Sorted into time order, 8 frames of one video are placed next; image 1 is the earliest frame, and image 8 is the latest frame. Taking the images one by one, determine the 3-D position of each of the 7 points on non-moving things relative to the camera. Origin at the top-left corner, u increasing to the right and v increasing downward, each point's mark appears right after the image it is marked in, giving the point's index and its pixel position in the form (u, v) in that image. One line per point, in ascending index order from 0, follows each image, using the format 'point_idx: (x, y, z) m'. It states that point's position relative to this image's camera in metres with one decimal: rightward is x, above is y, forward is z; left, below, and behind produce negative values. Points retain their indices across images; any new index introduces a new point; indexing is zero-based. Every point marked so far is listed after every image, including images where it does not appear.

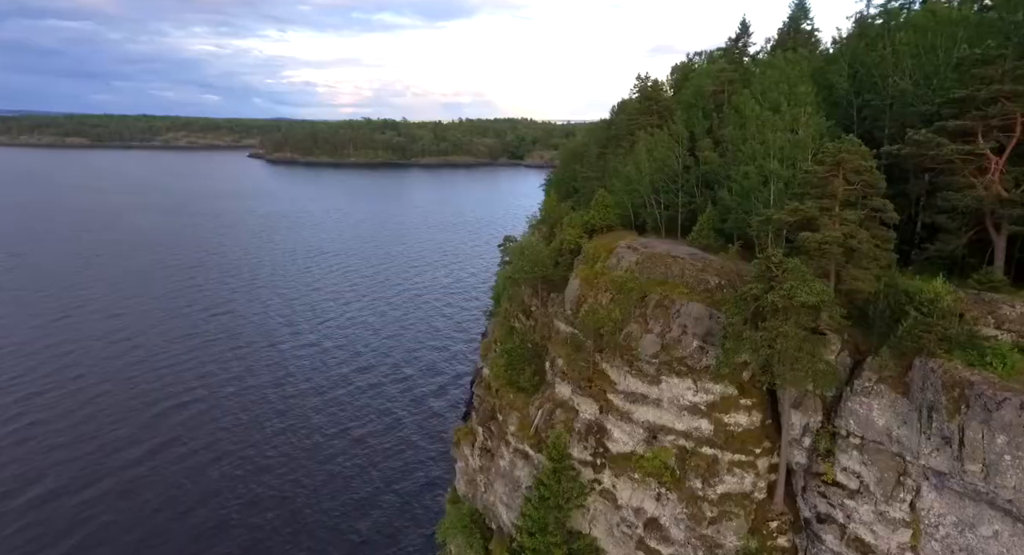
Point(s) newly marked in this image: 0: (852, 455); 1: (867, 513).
0: (+11.3, -5.9, +19.4) m
1: (+11.5, -7.7, +18.9) m
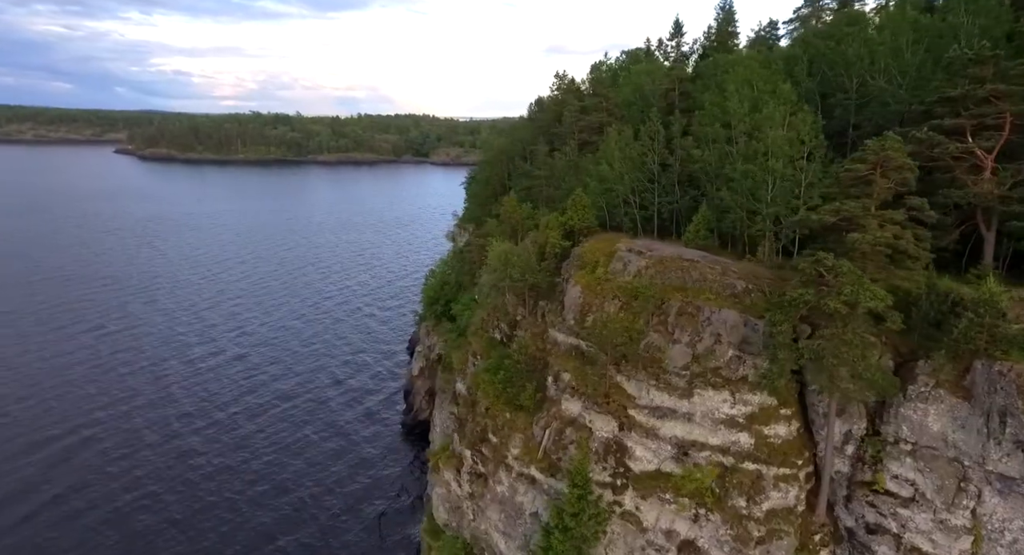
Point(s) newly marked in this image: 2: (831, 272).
0: (+12.7, -6.0, +18.9) m
1: (+13.1, -7.7, +18.5) m
2: (+10.1, +0.2, +18.5) m
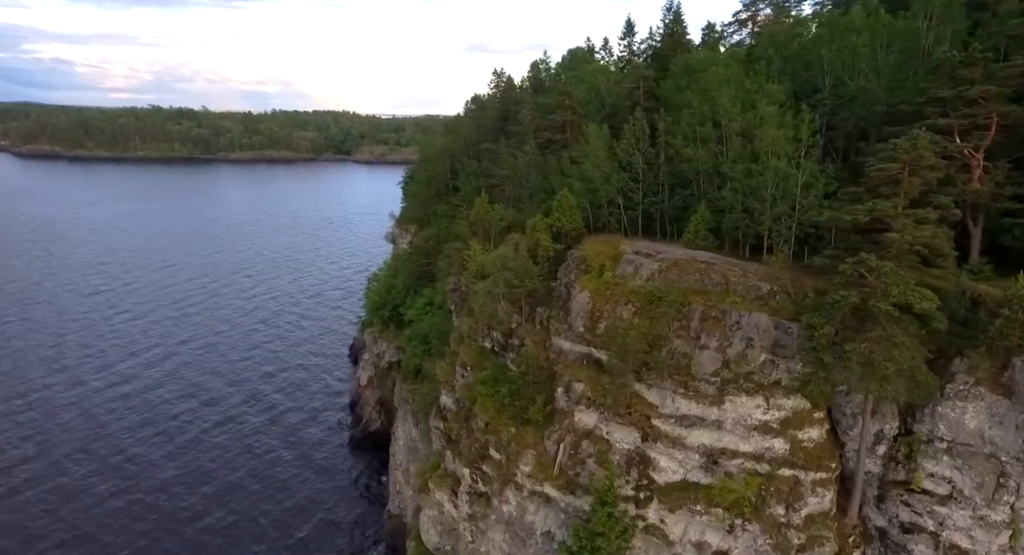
0: (+14.0, -6.0, +19.0) m
1: (+14.4, -7.7, +18.6) m
2: (+11.3, +0.1, +18.2) m
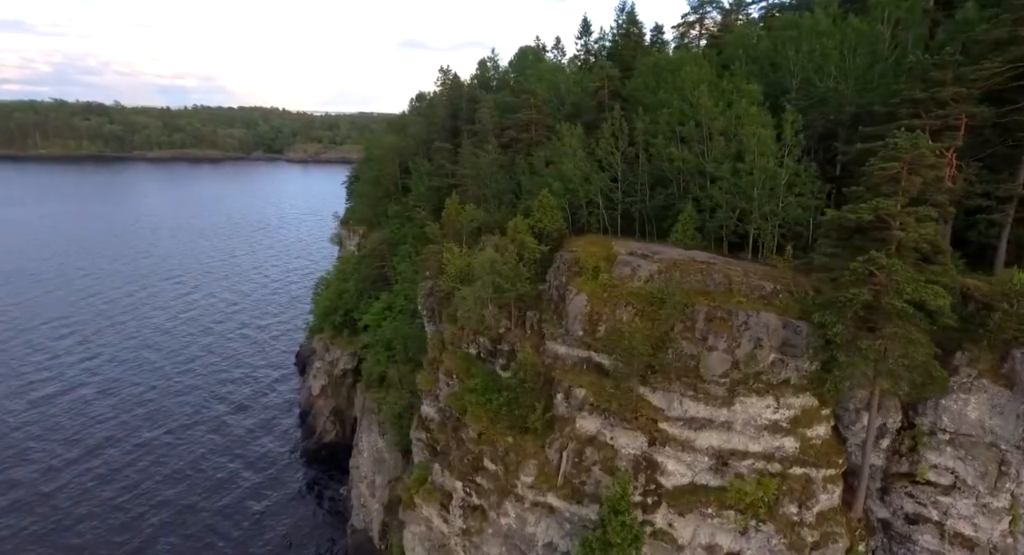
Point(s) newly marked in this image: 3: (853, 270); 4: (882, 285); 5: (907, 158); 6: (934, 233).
0: (+14.5, -5.8, +19.5) m
1: (+15.0, -7.5, +19.2) m
2: (+11.8, +0.2, +18.5) m
3: (+11.2, +0.2, +19.0) m
4: (+11.7, -0.2, +18.5) m
5: (+13.2, +4.0, +19.6) m
6: (+13.8, +1.5, +19.0) m
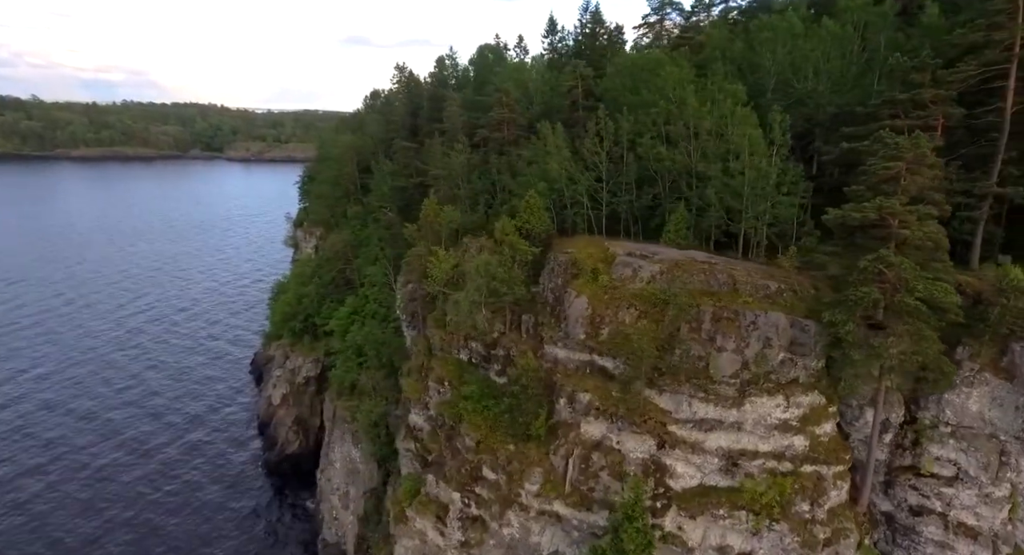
0: (+15.0, -5.7, +20.0) m
1: (+15.5, -7.4, +19.7) m
2: (+12.2, +0.3, +18.7) m
3: (+11.6, +0.3, +19.2) m
4: (+12.2, -0.2, +18.7) m
5: (+13.5, +4.1, +19.9) m
6: (+14.2, +1.6, +19.5) m
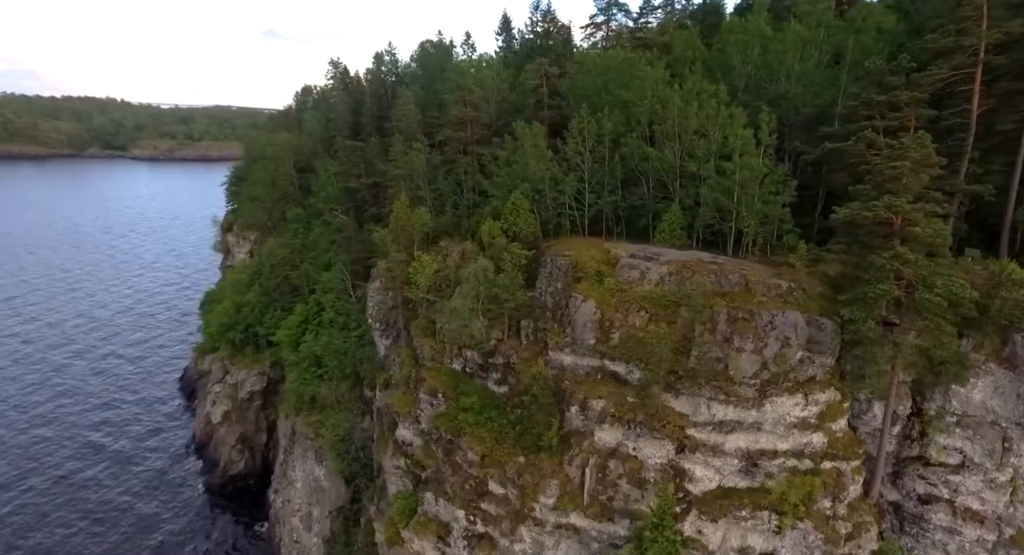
0: (+15.8, -5.6, +20.8) m
1: (+16.4, -7.3, +20.6) m
2: (+13.1, +0.4, +19.2) m
3: (+12.3, +0.4, +19.6) m
4: (+13.0, -0.1, +19.2) m
5: (+14.1, +4.2, +20.5) m
6: (+14.9, +1.7, +20.1) m
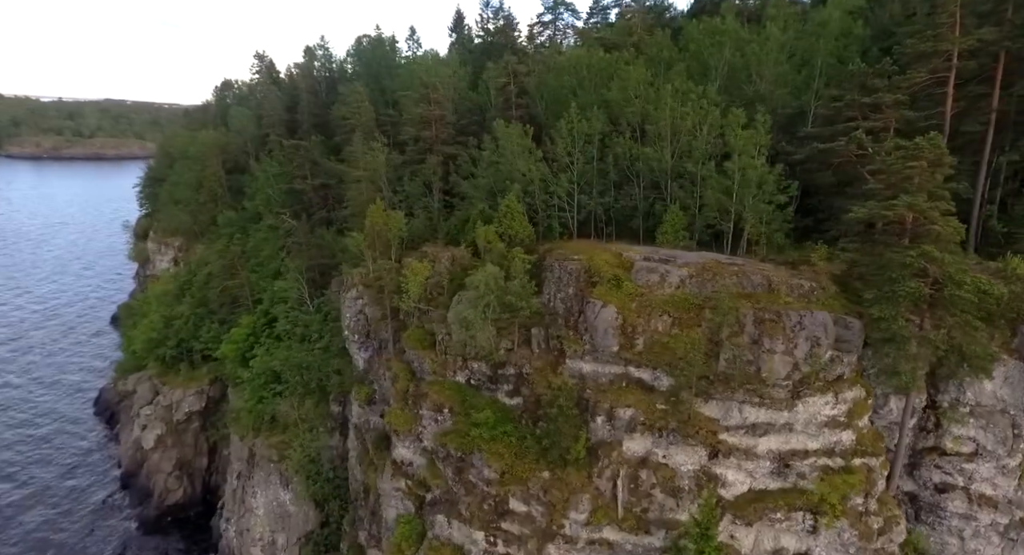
0: (+16.9, -5.4, +21.6) m
1: (+17.6, -7.1, +21.5) m
2: (+14.3, +0.4, +19.7) m
3: (+13.5, +0.4, +20.0) m
4: (+14.3, 0.0, +19.7) m
5: (+15.0, +4.3, +21.1) m
6: (+15.9, +1.9, +20.8) m
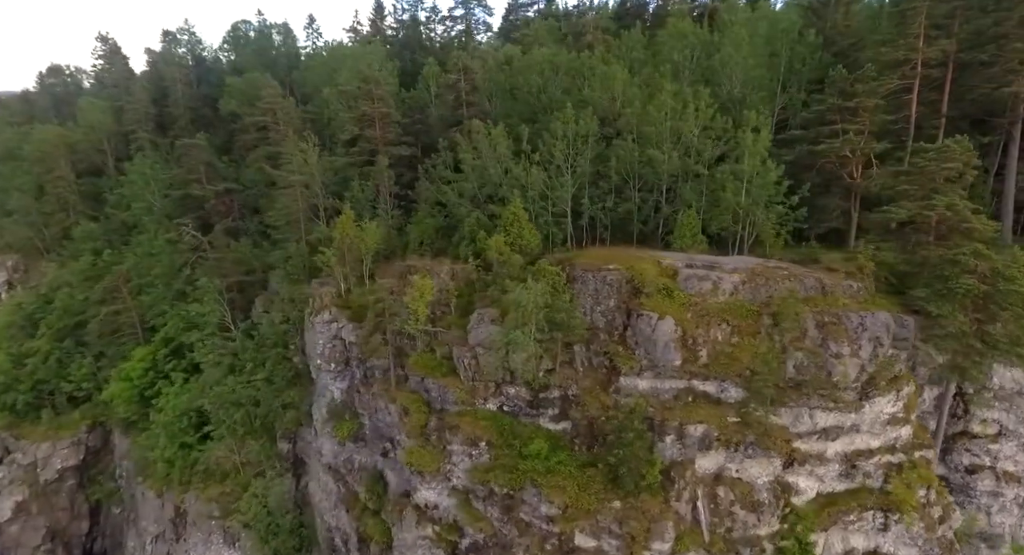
0: (+19.1, -5.2, +23.3) m
1: (+19.9, -6.8, +23.3) m
2: (+16.7, +0.6, +20.7) m
3: (+15.9, +0.5, +20.9) m
4: (+16.7, +0.1, +20.7) m
5: (+16.9, +4.4, +22.3) m
6: (+18.0, +2.1, +22.2) m
